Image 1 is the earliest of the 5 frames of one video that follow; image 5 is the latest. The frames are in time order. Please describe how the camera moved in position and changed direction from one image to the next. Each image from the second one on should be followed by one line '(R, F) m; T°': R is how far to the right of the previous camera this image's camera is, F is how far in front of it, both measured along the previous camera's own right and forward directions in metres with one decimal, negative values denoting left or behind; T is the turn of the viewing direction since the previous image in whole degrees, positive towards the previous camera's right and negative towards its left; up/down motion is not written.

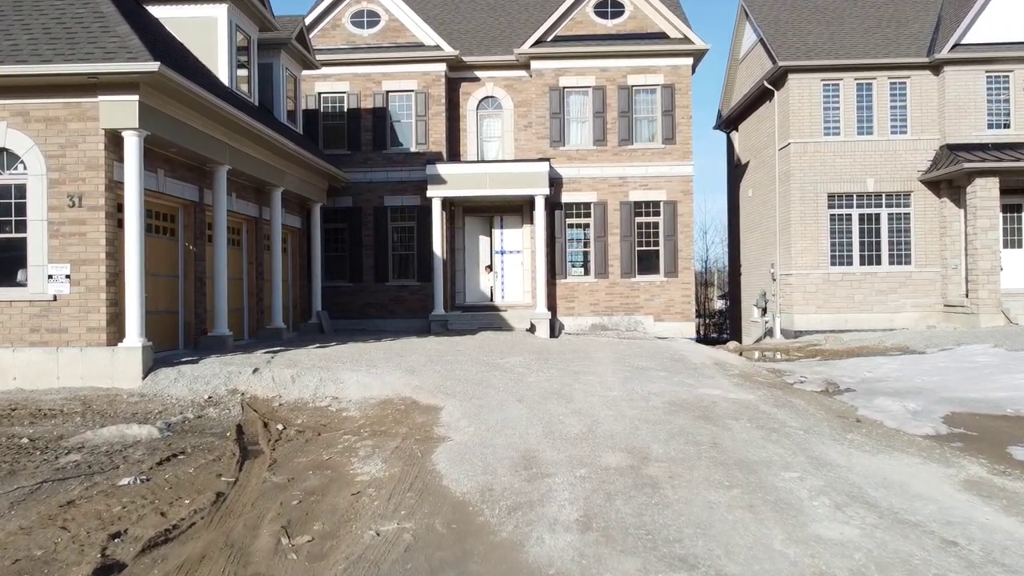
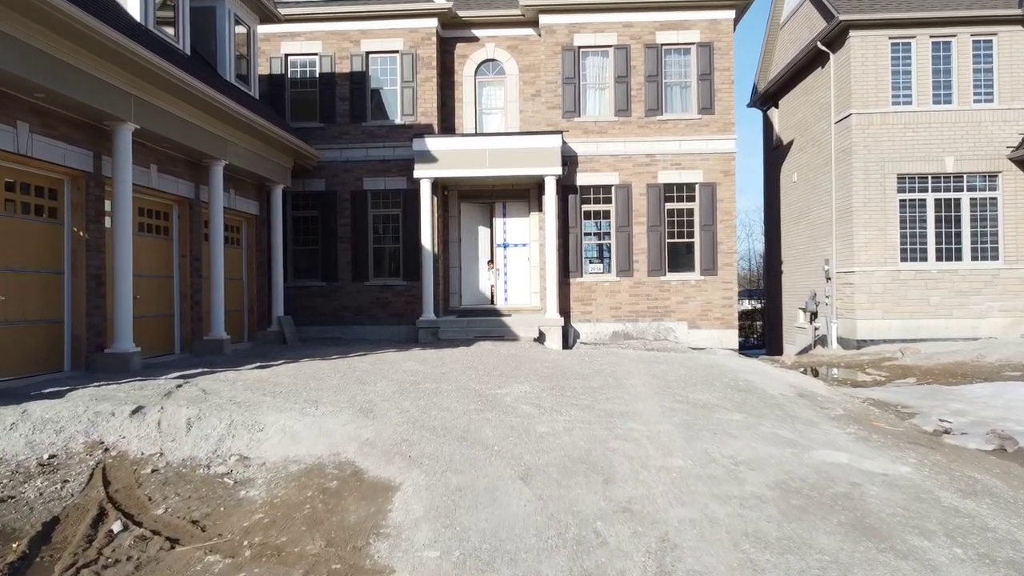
(0.0, +3.1) m; 0°
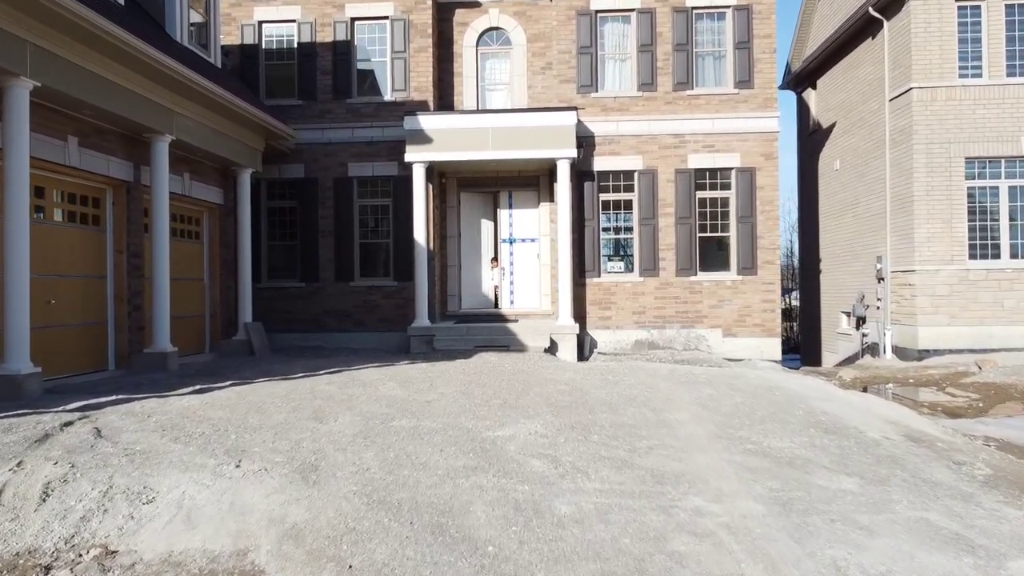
(0.0, +2.1) m; -1°
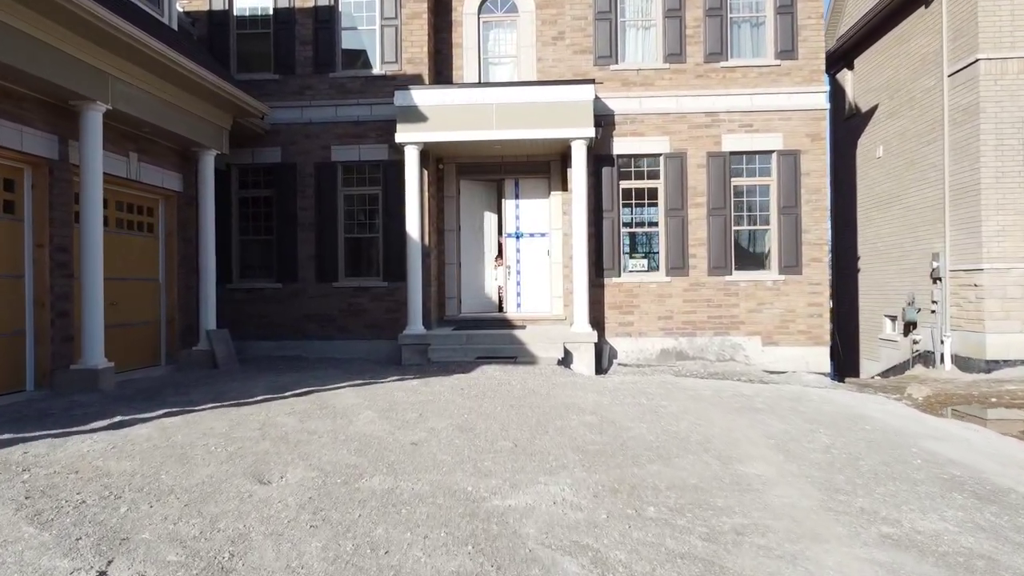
(-0.1, +1.7) m; 0°
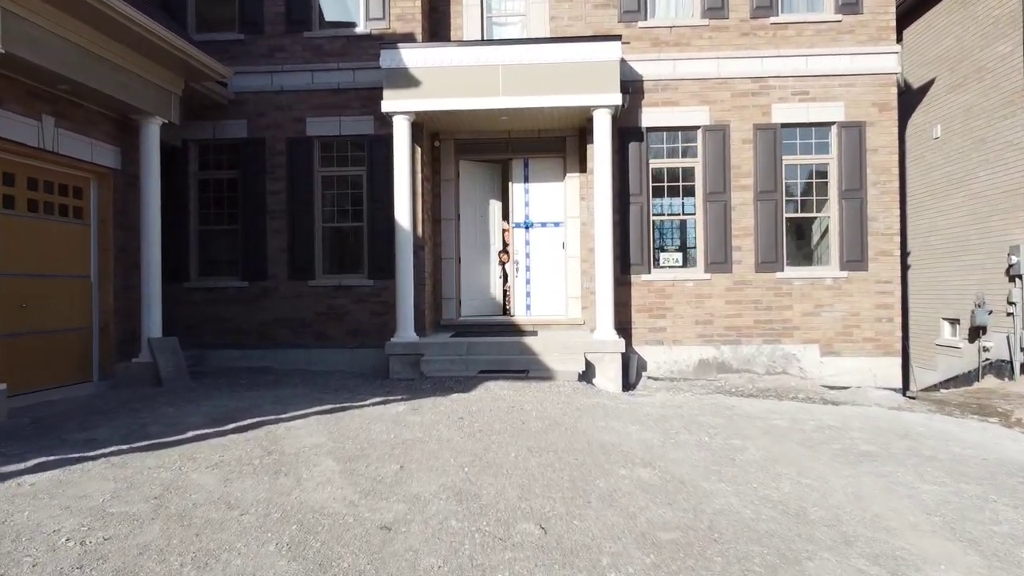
(-0.1, +1.9) m; 0°
